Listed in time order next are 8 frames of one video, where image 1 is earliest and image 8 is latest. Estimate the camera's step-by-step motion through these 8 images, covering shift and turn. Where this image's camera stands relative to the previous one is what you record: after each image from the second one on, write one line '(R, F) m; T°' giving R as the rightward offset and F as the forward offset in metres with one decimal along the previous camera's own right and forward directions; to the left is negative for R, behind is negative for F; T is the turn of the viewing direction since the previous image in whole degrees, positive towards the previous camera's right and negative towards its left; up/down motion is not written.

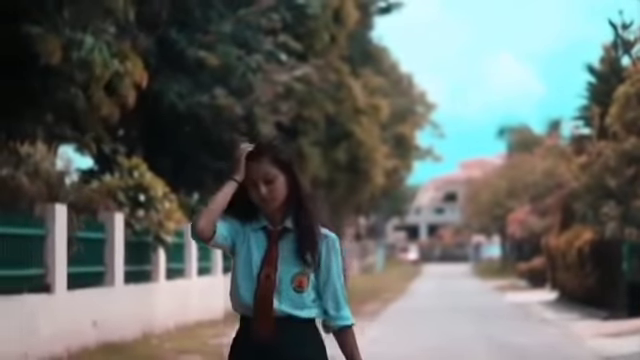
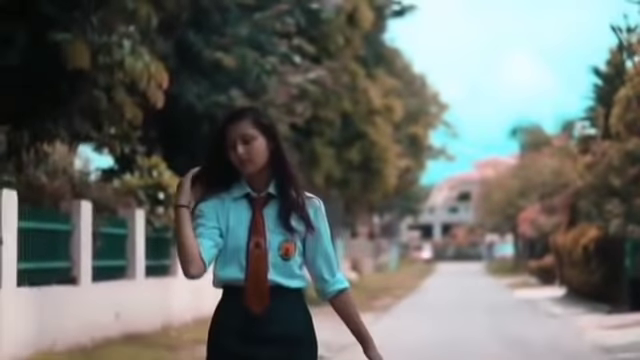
(+0.1, -0.9) m; -1°
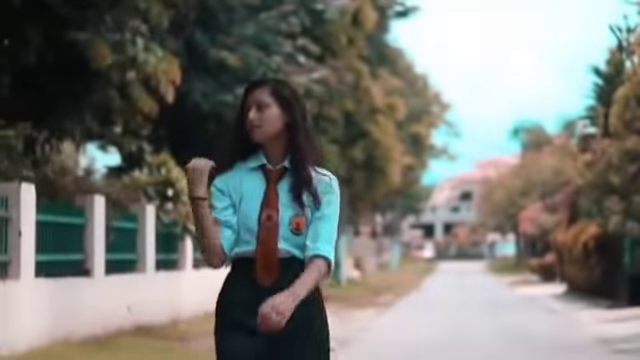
(-0.1, -0.5) m; 0°
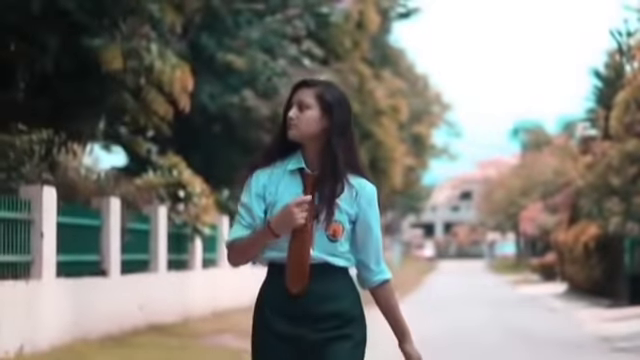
(-0.1, -0.5) m; 0°
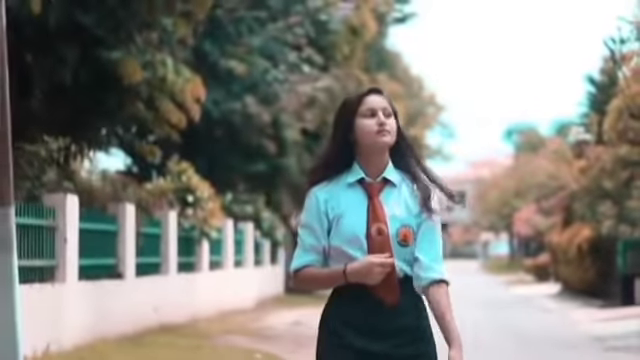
(-0.2, -0.8) m; 0°
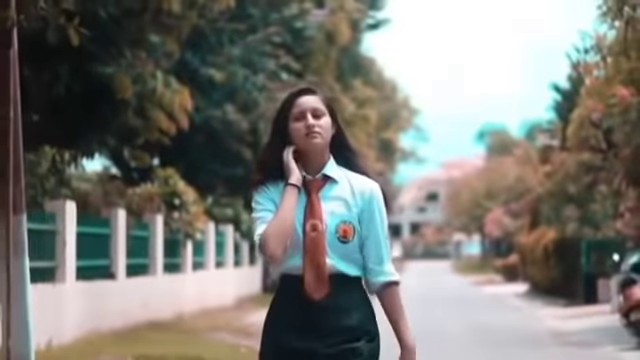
(-0.1, -1.3) m; +1°
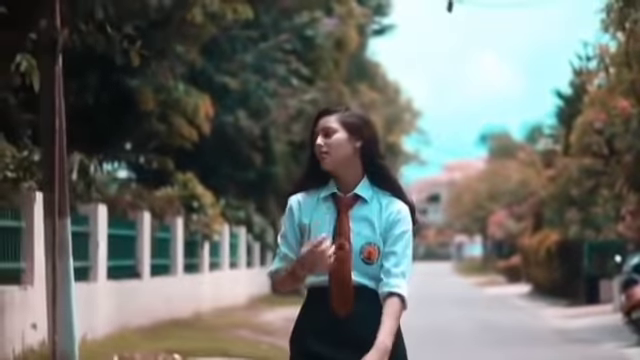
(-0.2, -1.0) m; 0°
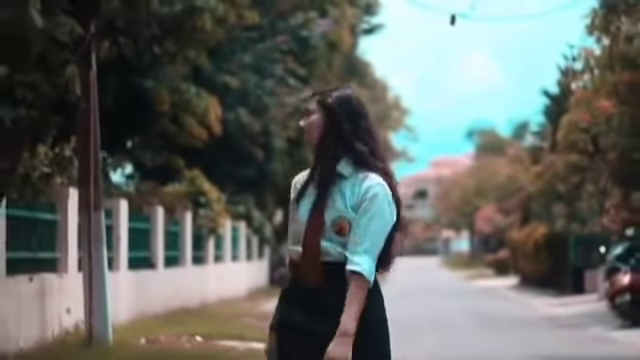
(-0.3, -1.4) m; +1°
